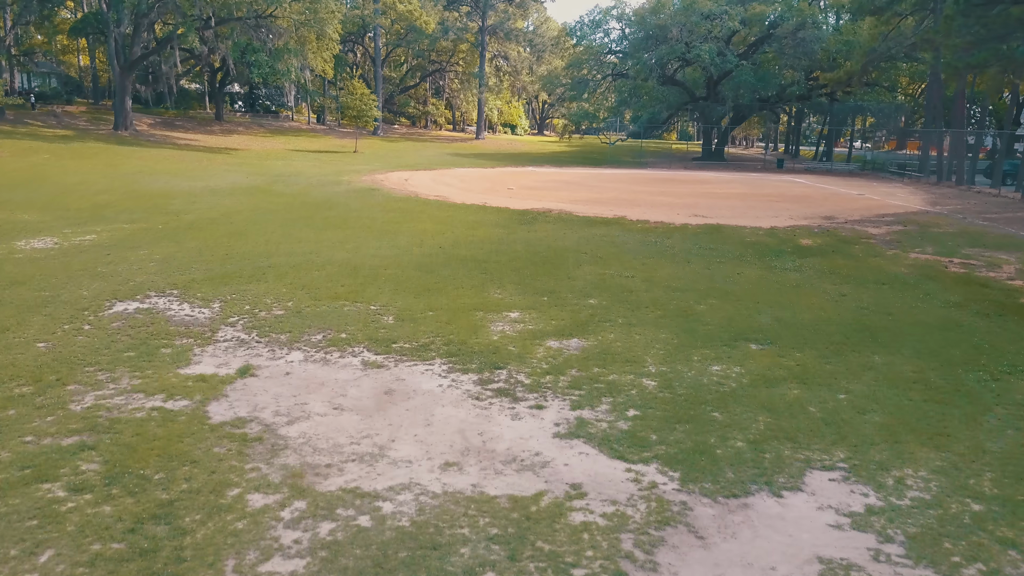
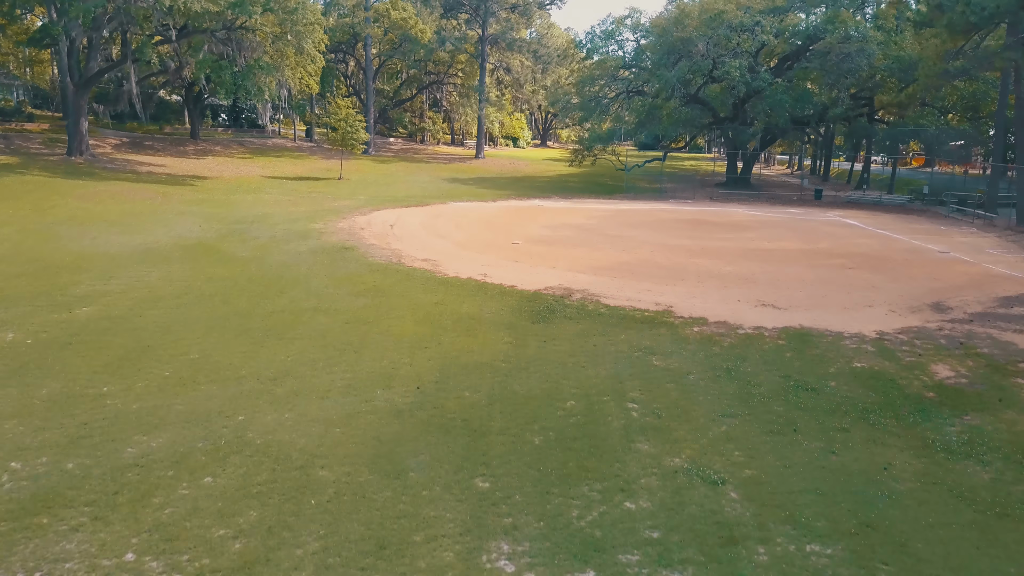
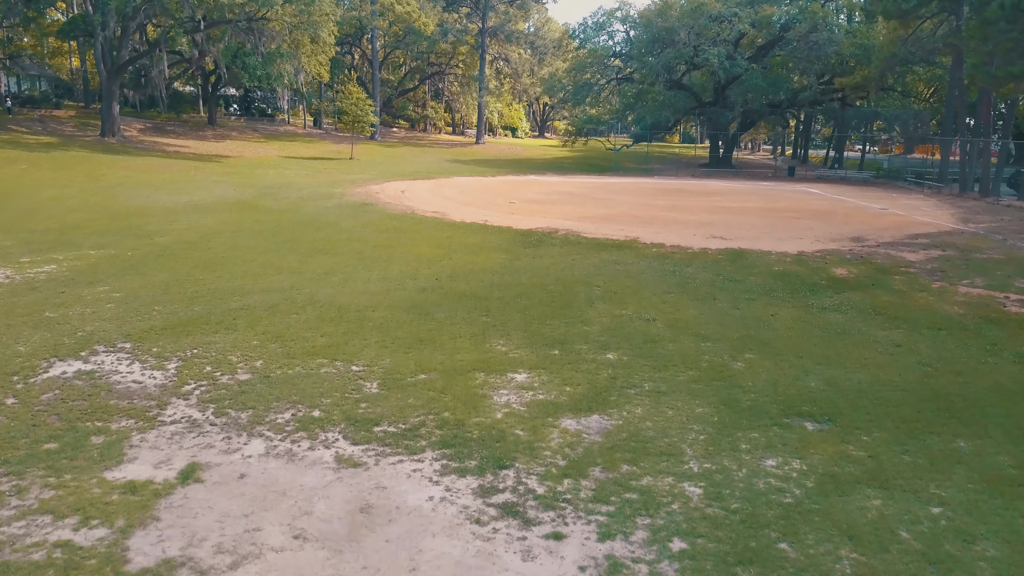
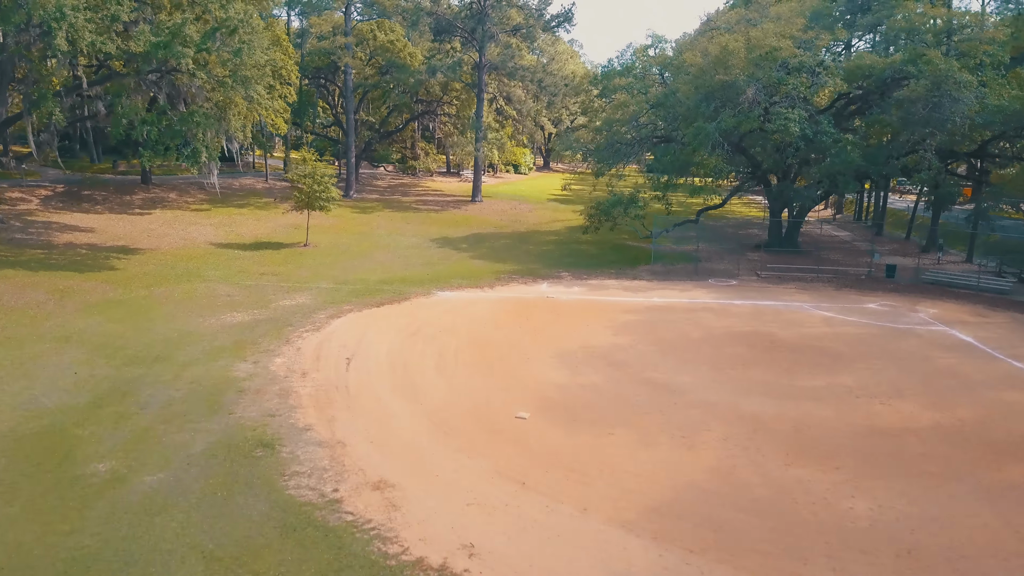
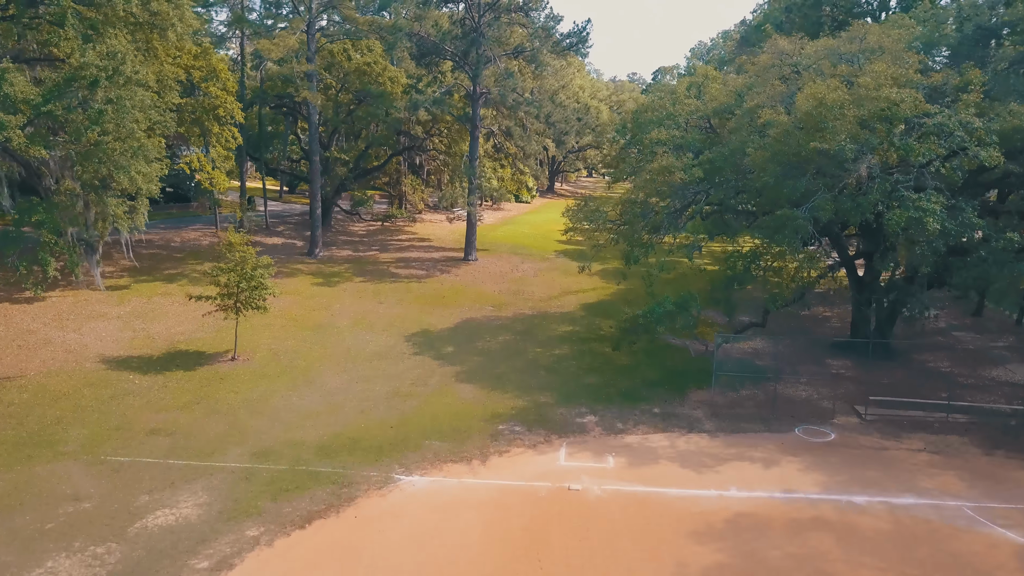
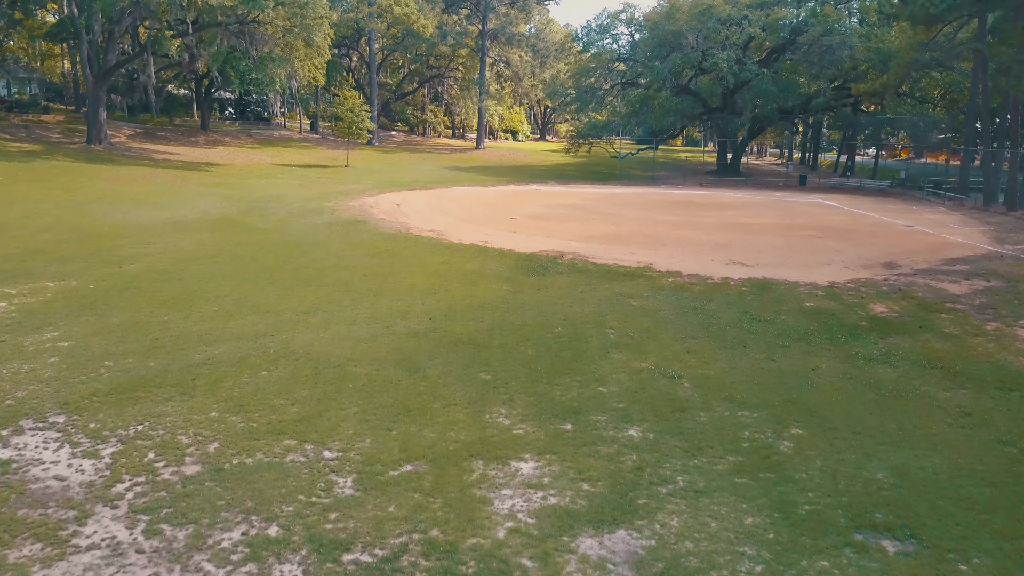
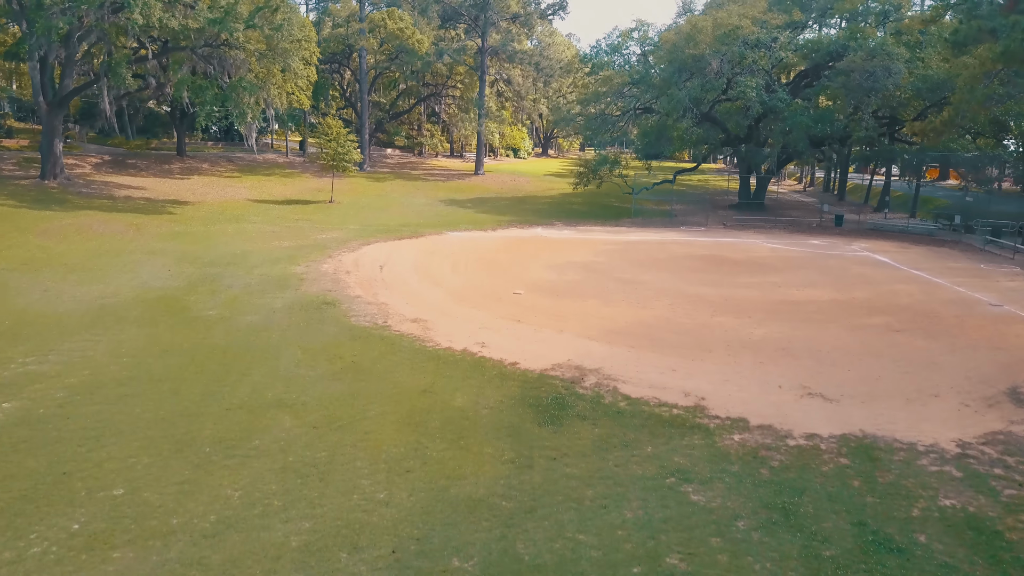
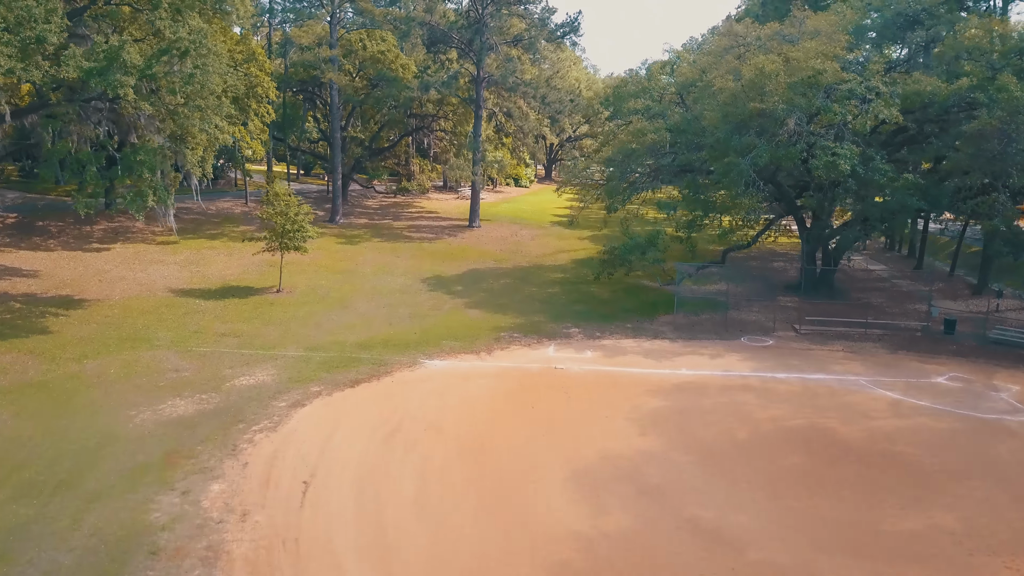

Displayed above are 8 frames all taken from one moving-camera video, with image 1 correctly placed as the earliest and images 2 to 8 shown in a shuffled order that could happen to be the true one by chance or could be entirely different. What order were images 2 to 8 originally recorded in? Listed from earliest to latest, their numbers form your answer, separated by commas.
3, 6, 2, 7, 4, 8, 5
